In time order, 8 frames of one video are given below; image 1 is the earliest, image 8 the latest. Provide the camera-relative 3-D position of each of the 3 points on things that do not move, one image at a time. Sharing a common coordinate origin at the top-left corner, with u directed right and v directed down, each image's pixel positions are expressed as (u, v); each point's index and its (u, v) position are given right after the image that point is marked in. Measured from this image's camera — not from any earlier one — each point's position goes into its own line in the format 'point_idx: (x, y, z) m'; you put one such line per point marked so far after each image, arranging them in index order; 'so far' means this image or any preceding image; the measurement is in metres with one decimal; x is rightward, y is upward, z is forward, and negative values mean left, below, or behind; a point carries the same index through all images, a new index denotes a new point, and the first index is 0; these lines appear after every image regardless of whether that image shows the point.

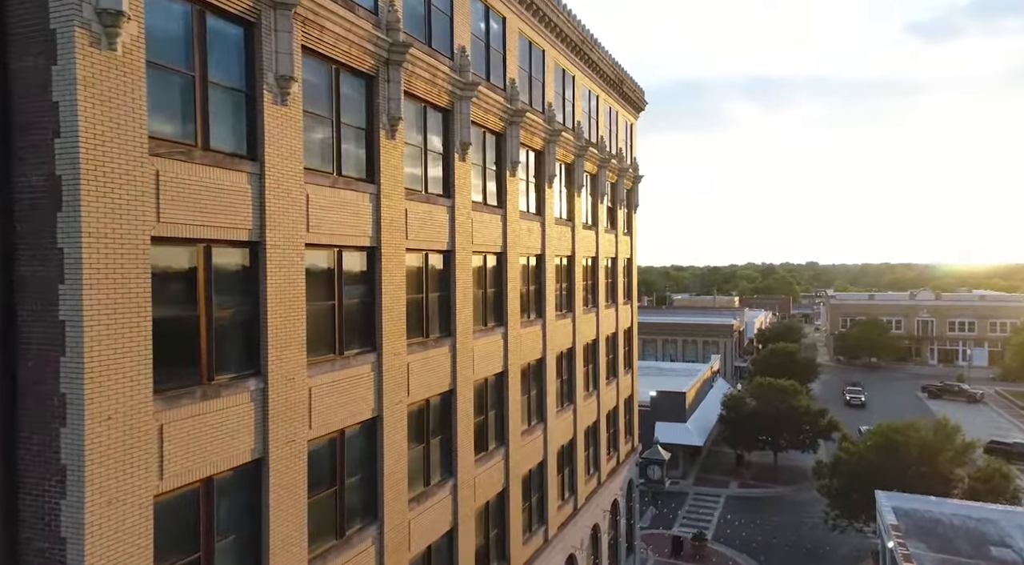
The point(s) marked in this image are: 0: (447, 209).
0: (-1.3, +1.5, +14.7) m
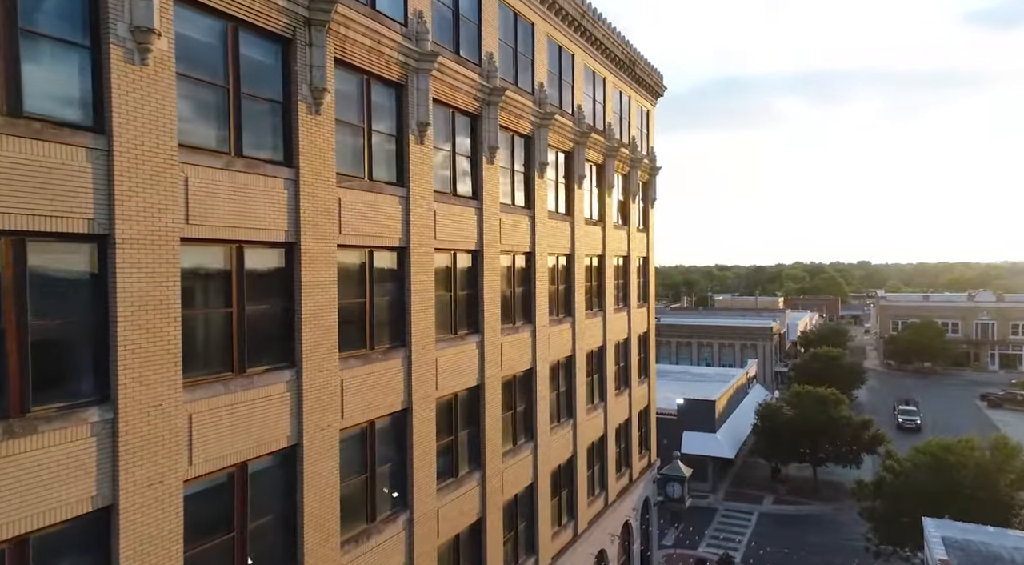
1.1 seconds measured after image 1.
0: (-1.9, +1.4, +12.7) m
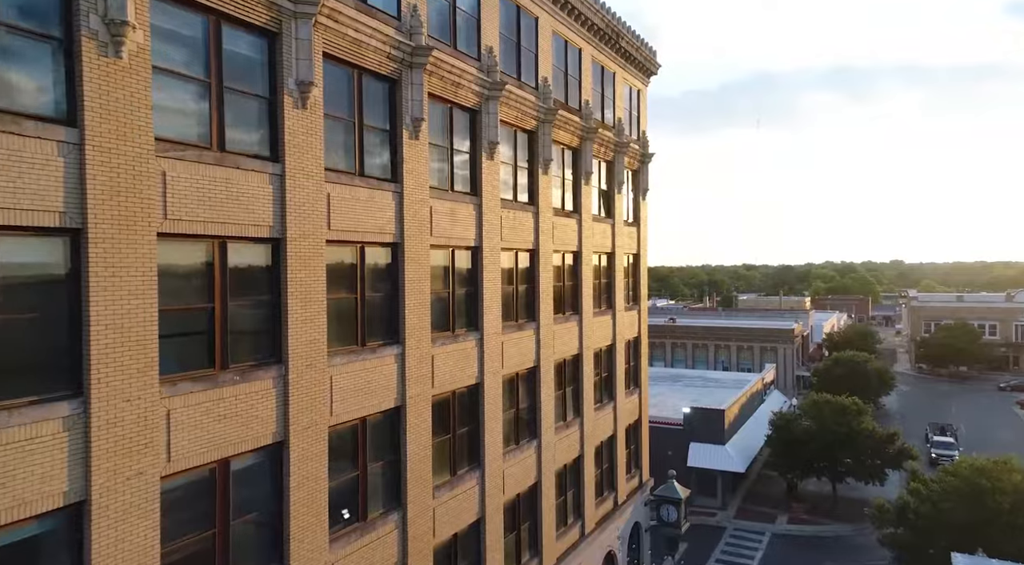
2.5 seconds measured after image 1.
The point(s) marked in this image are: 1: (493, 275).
0: (-3.3, +1.4, +10.0) m
1: (-0.4, +0.2, +15.9) m
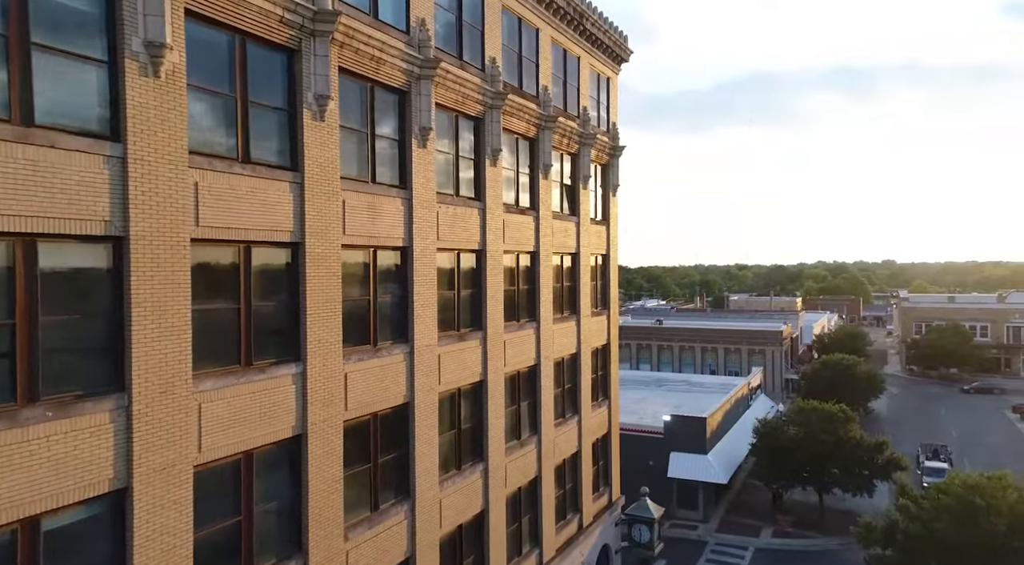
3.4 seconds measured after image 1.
0: (-4.4, +1.3, +8.1) m
1: (-1.6, +0.1, +14.0) m
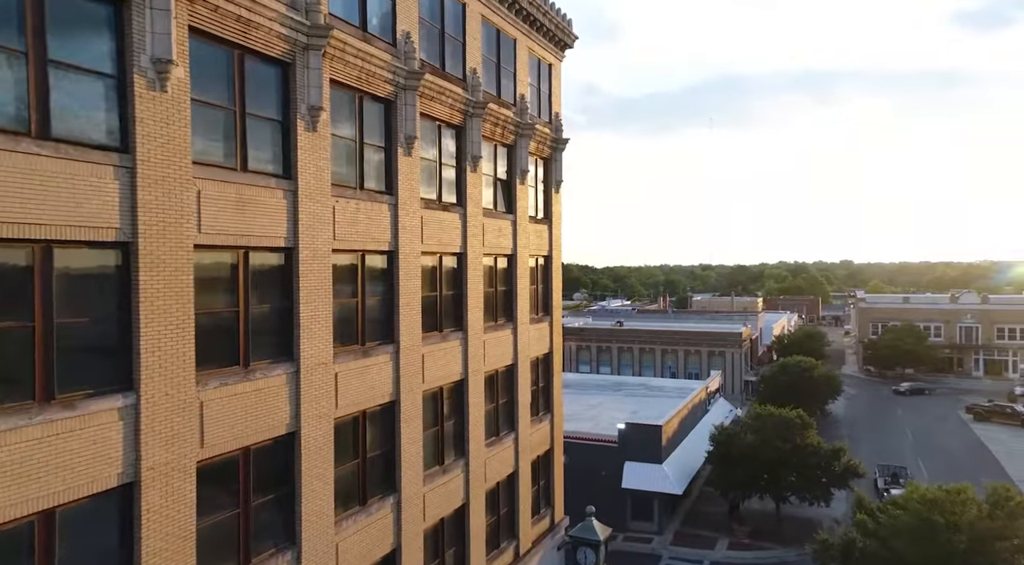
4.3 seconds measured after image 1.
0: (-5.6, +1.2, +5.9) m
1: (-3.1, 0.0, +11.9) m
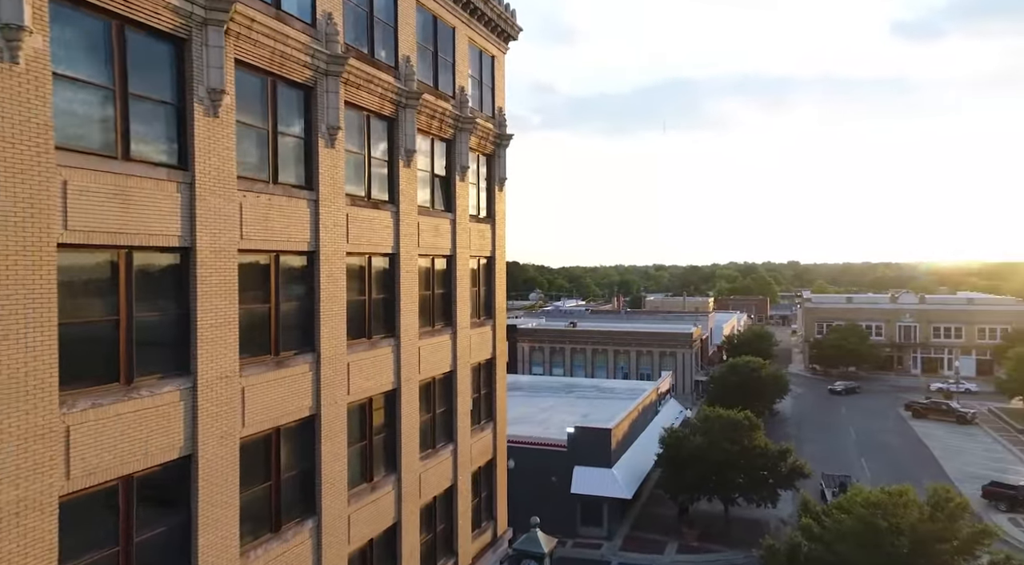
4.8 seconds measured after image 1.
0: (-6.3, +1.2, +4.5) m
1: (-4.2, -0.1, +10.6) m
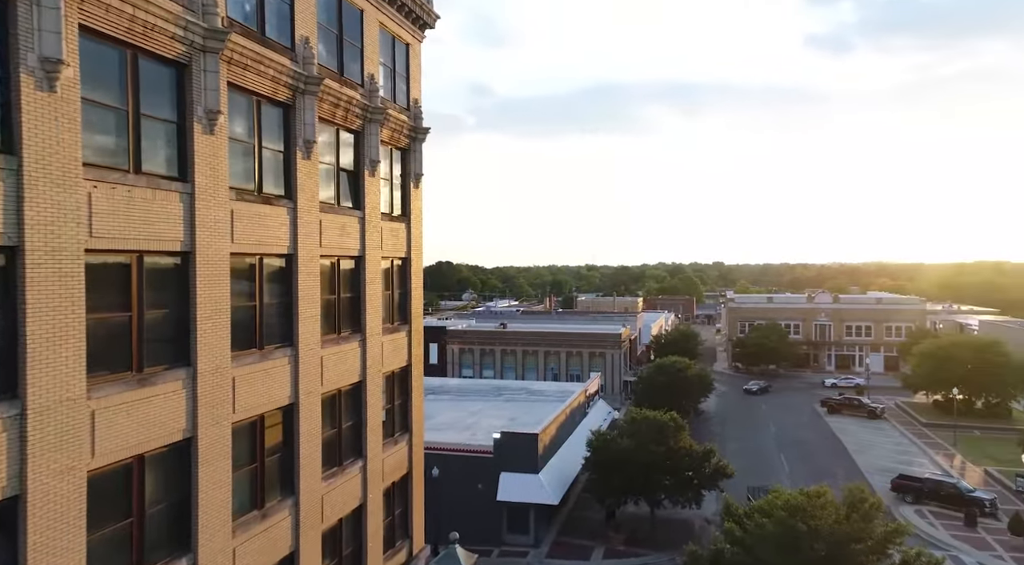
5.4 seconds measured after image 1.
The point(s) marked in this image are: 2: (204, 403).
0: (-7.0, +1.1, +2.6) m
1: (-5.5, -0.1, +9.0) m
2: (-4.9, -1.9, +11.6) m
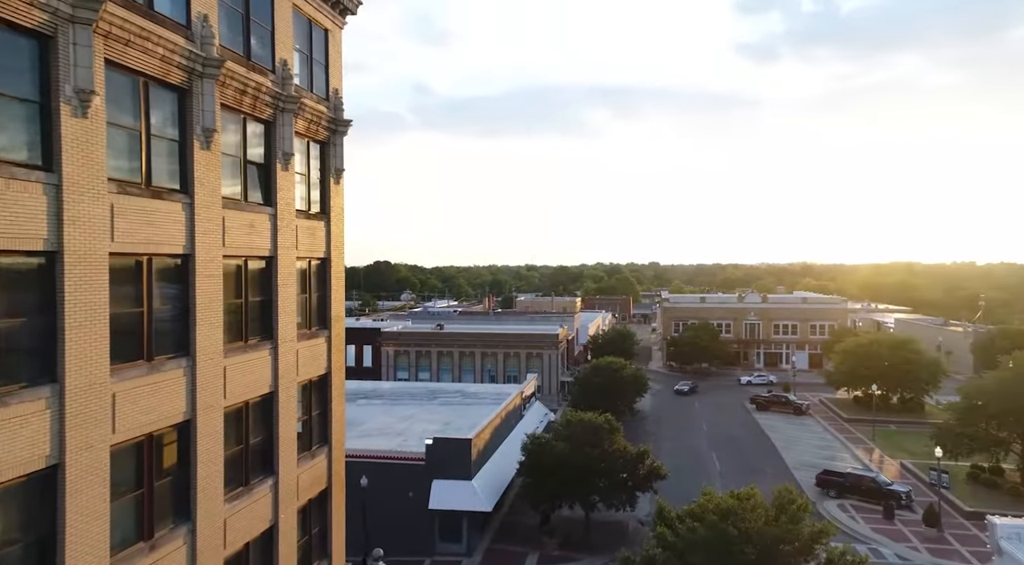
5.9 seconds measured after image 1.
0: (-7.5, +1.0, +1.0) m
1: (-6.4, -0.2, +7.4) m
2: (-6.1, -2.0, +10.2) m
